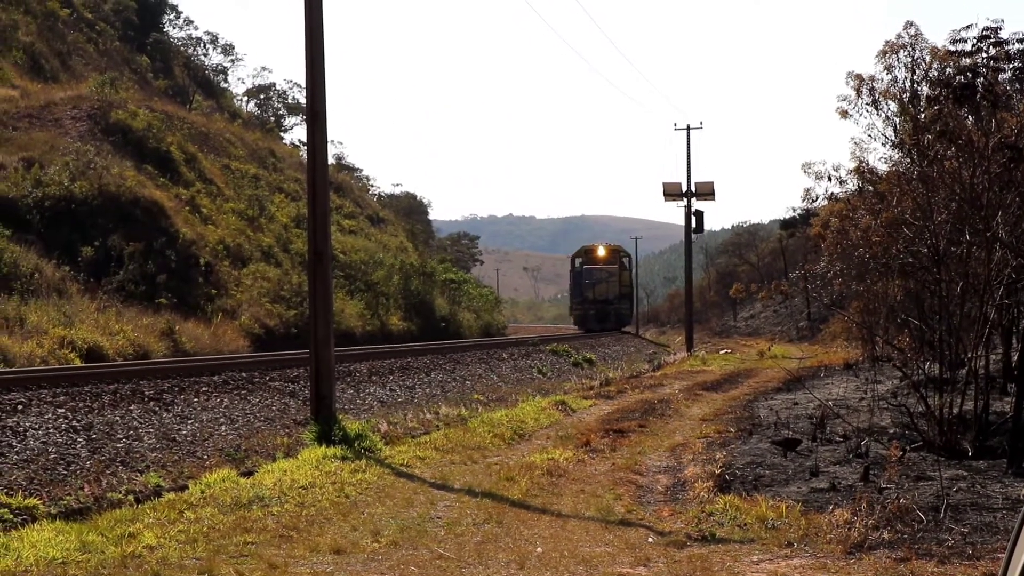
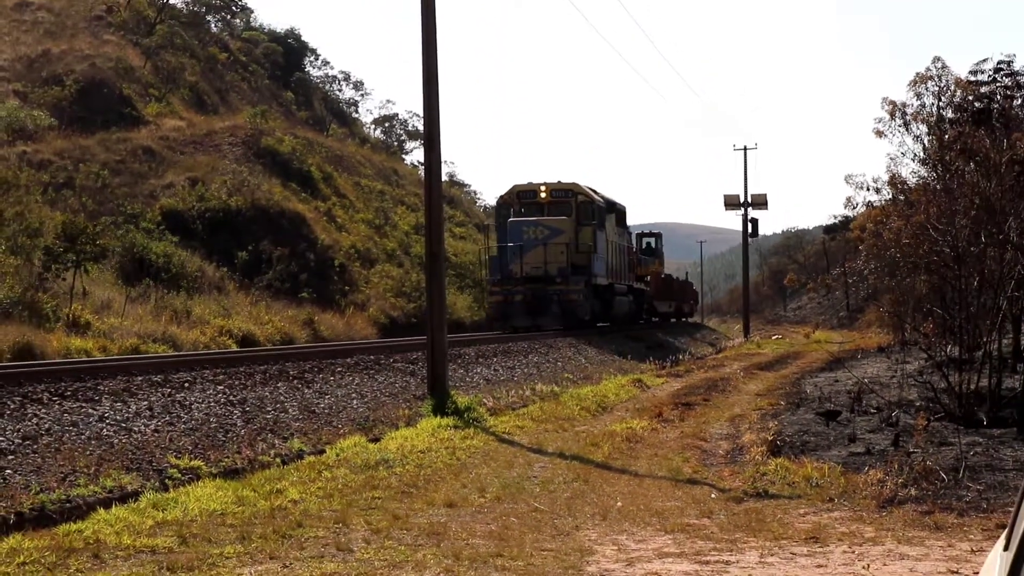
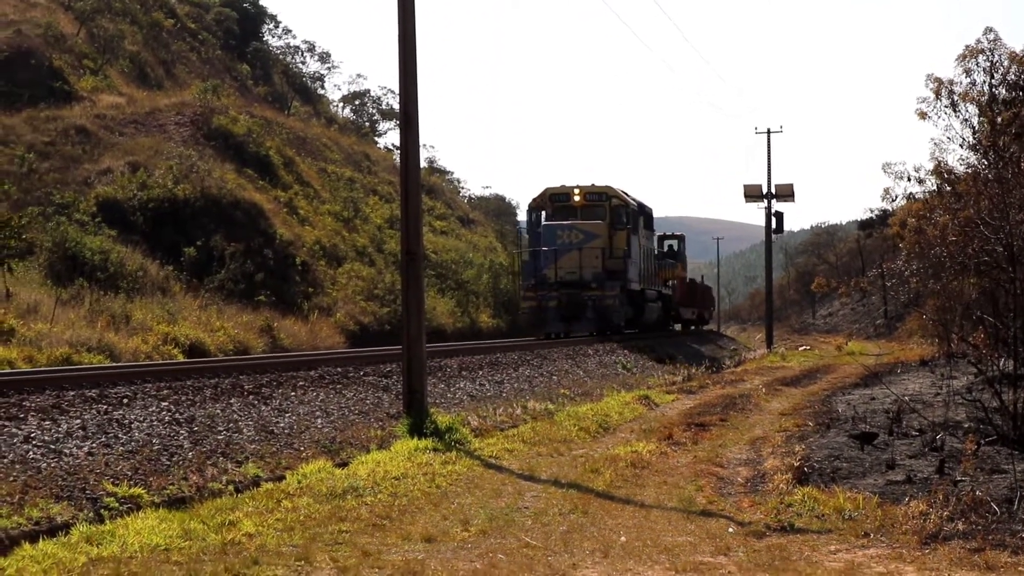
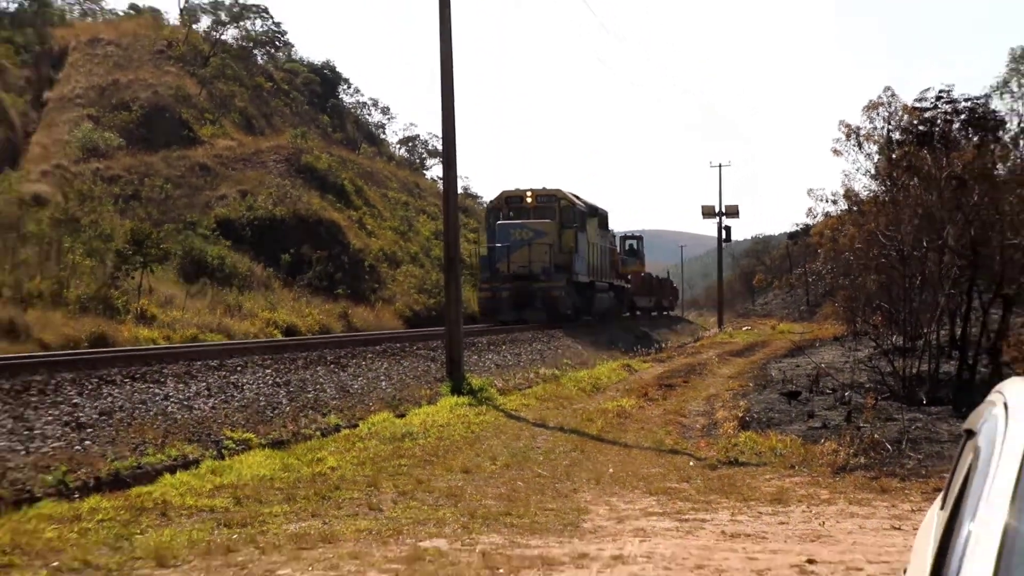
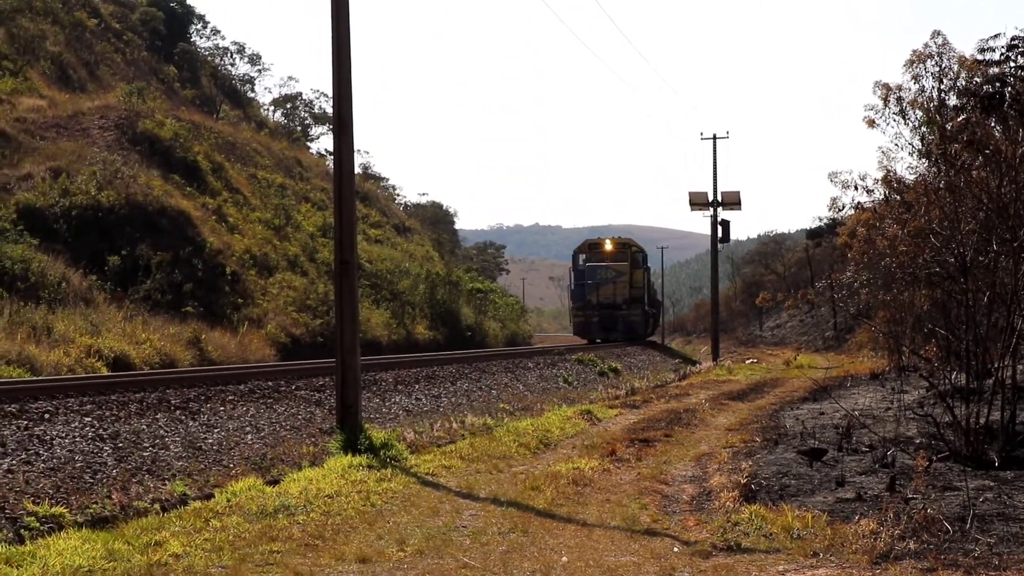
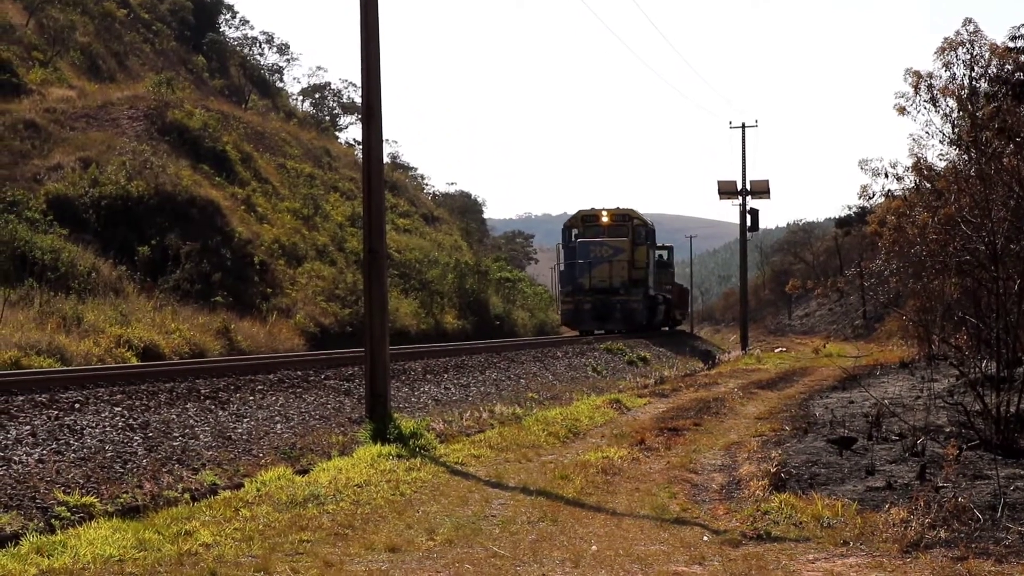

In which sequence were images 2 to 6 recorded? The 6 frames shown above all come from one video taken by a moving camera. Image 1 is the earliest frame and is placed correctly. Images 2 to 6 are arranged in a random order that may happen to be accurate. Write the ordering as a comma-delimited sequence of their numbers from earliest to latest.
5, 6, 3, 2, 4
